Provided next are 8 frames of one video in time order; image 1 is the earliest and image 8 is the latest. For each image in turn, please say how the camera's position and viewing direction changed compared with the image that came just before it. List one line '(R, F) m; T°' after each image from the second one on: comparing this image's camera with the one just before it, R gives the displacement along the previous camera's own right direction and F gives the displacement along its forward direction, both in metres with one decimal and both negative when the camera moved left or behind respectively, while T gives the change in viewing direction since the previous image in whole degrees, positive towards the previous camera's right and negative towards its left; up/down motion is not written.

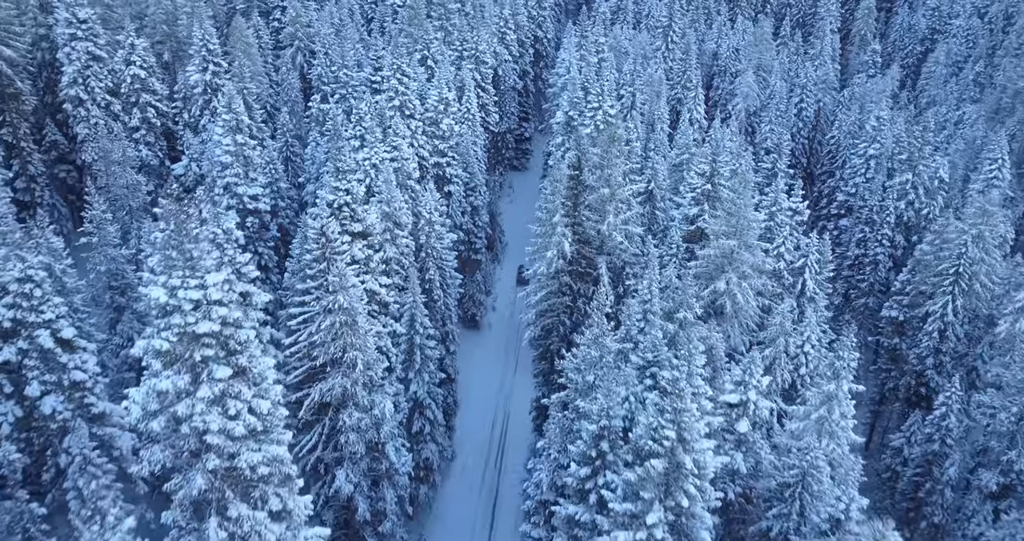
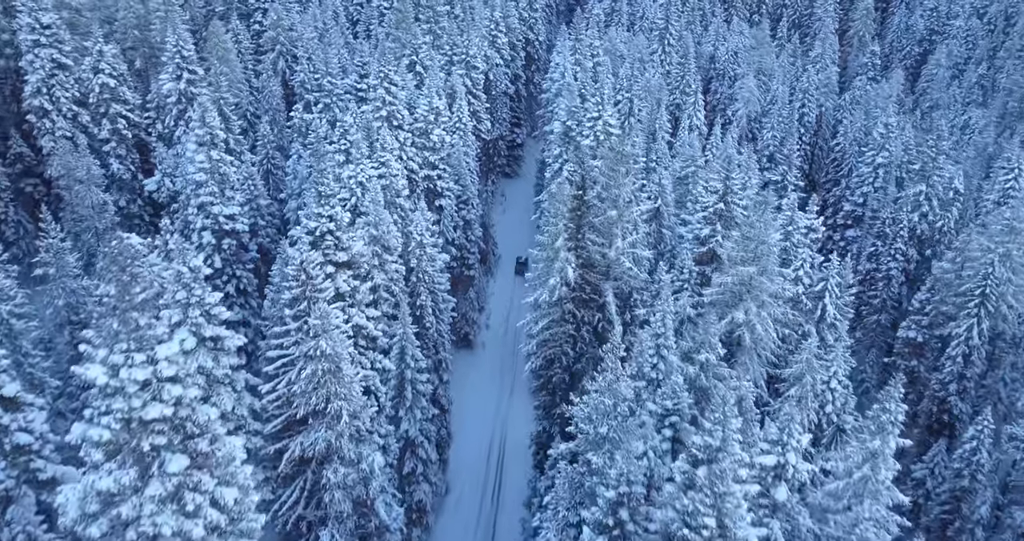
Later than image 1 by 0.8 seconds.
(-0.4, +2.6) m; +1°
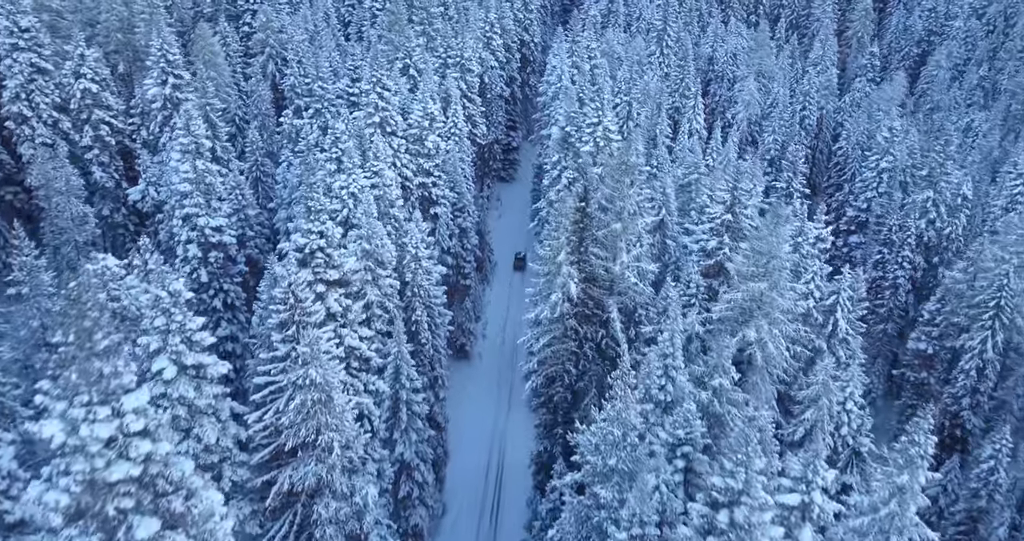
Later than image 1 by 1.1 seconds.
(-0.2, +1.3) m; +1°
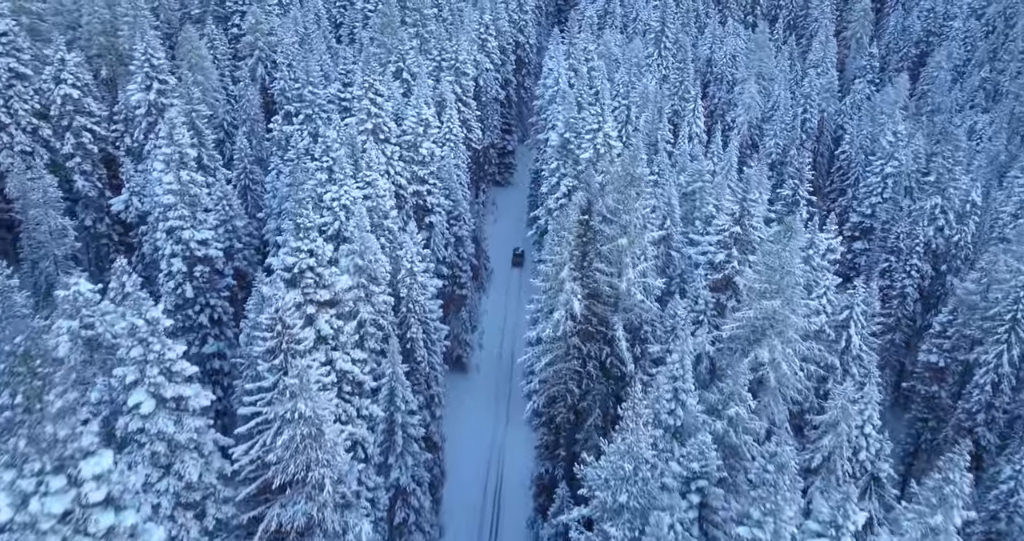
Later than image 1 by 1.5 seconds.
(-0.2, +1.3) m; +1°
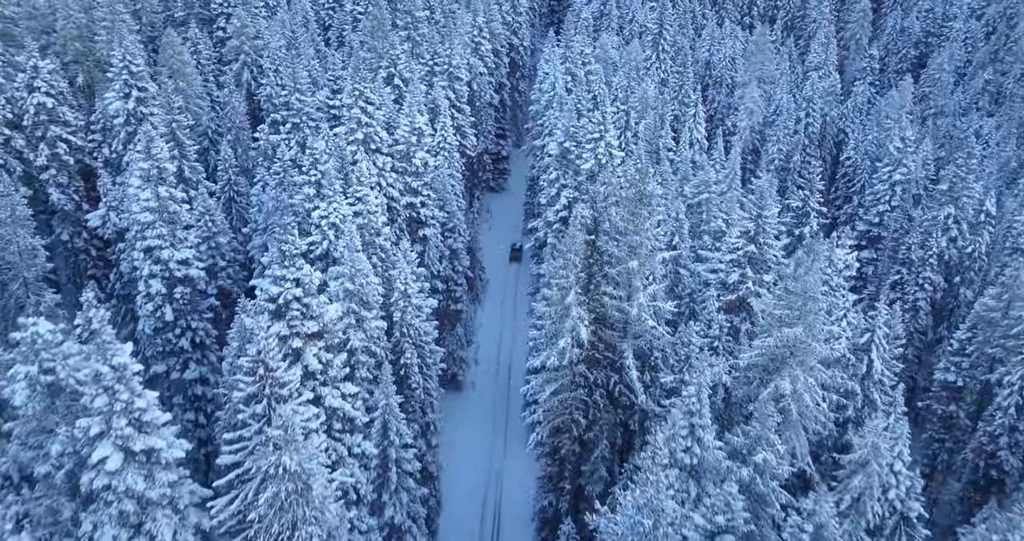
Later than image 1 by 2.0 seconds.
(-0.3, +1.8) m; +1°
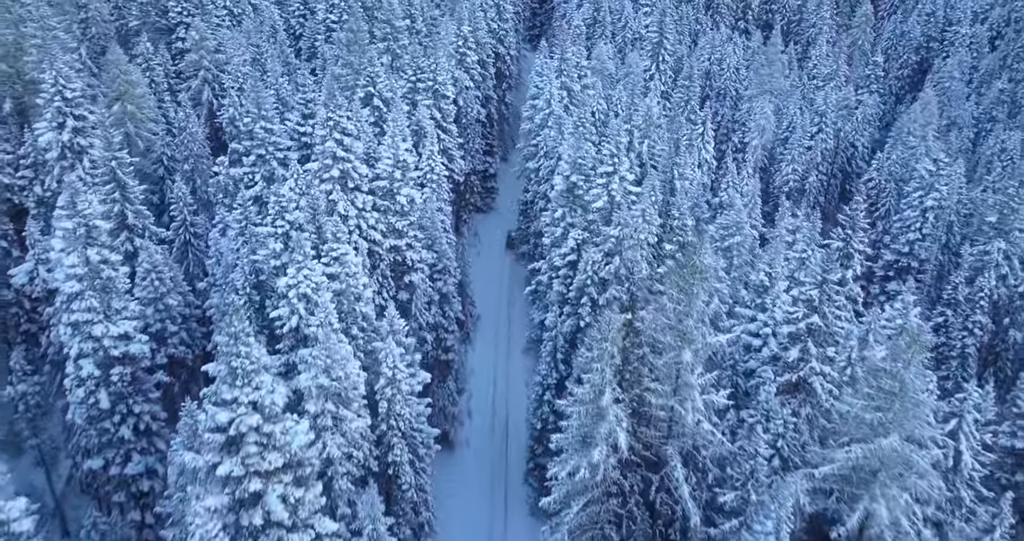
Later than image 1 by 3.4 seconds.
(-1.0, +5.1) m; +2°
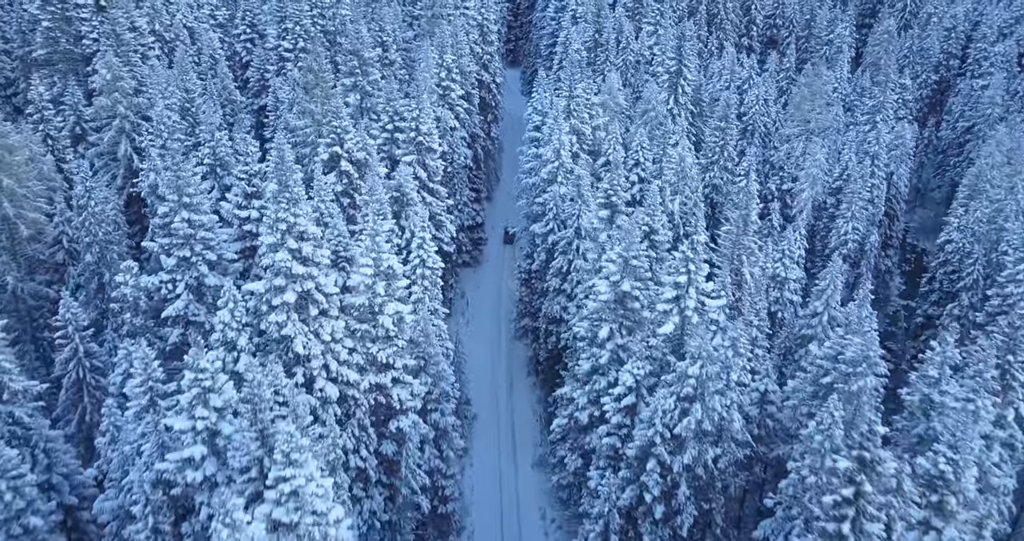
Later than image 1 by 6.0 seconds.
(-2.1, +10.0) m; +3°
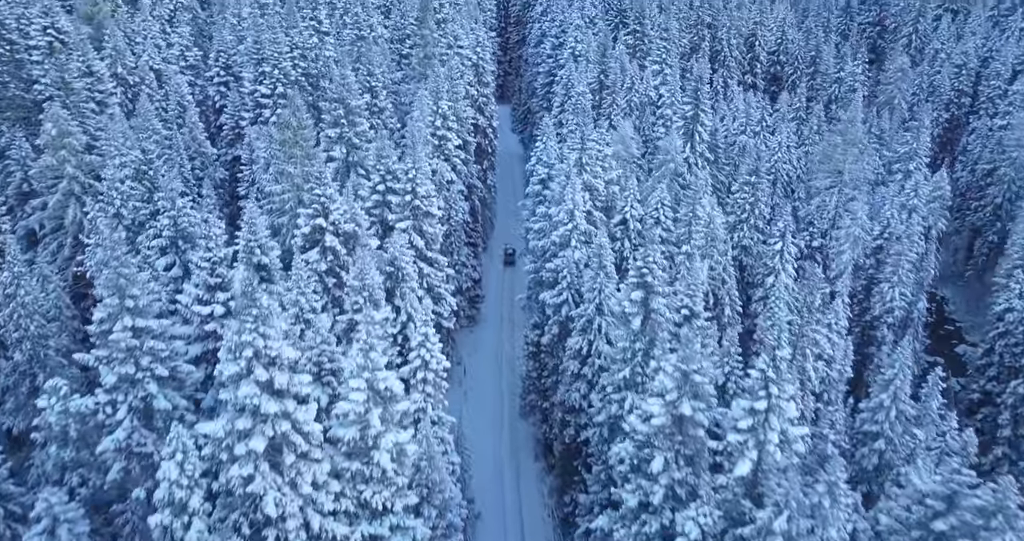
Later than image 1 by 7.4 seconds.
(-1.2, +5.0) m; +1°
